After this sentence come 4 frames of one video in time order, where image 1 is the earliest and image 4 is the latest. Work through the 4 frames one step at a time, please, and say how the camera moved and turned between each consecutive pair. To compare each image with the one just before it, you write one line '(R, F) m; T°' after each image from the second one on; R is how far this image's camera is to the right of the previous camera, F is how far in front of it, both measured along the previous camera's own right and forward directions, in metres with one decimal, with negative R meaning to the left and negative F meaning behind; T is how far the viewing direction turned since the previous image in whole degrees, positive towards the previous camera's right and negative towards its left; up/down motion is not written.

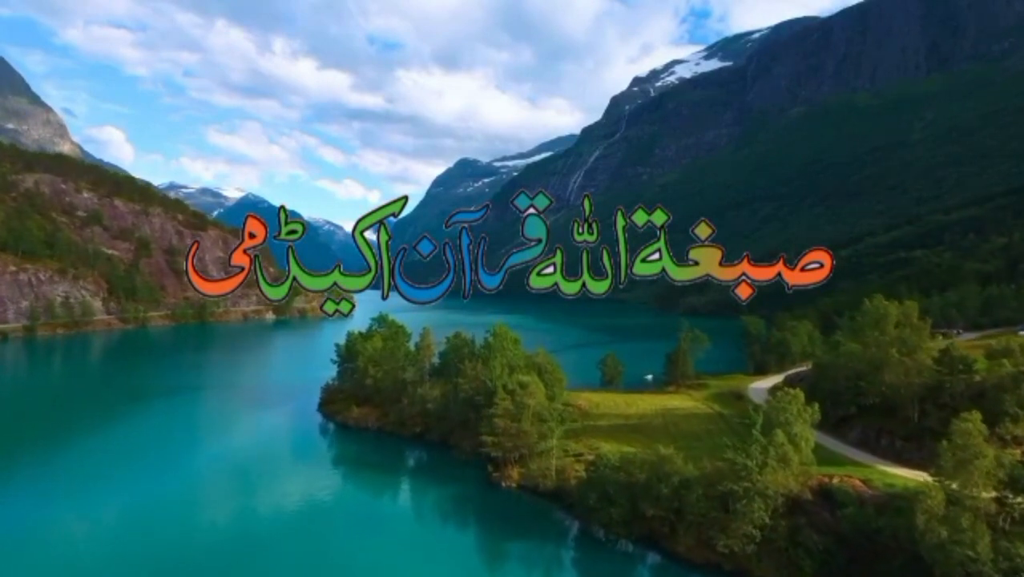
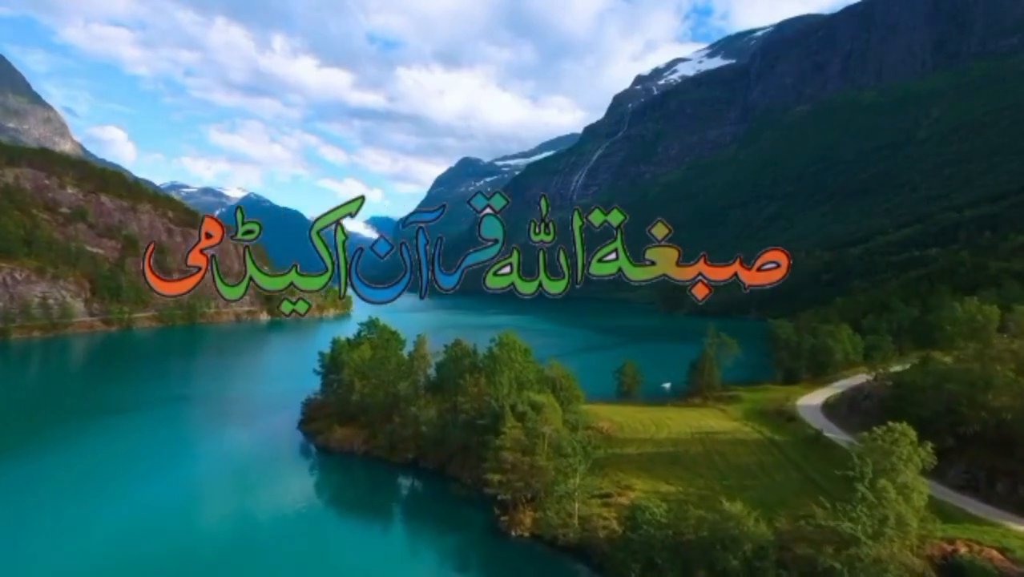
(-0.5, +9.2) m; 0°
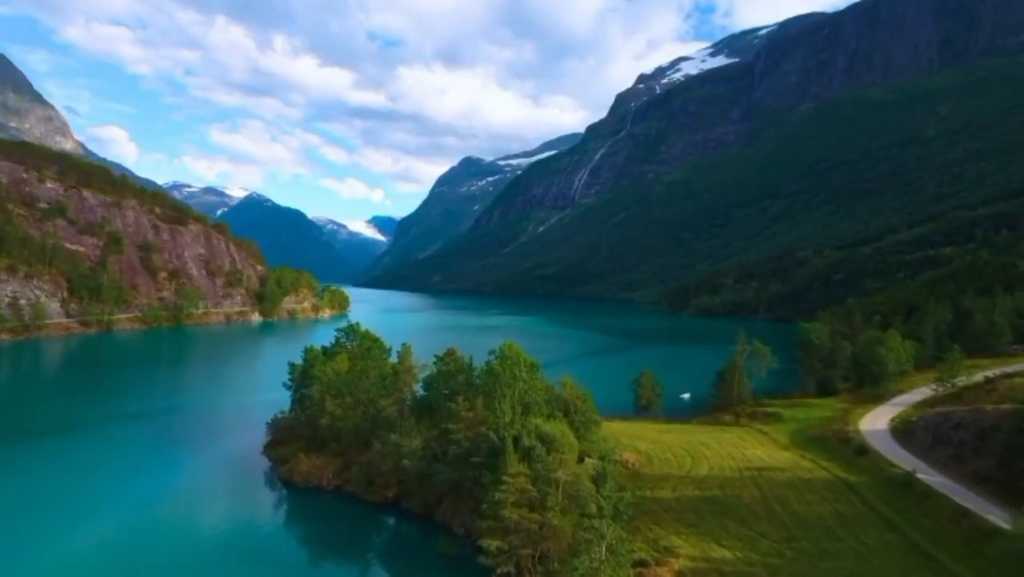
(-0.1, +9.8) m; 0°
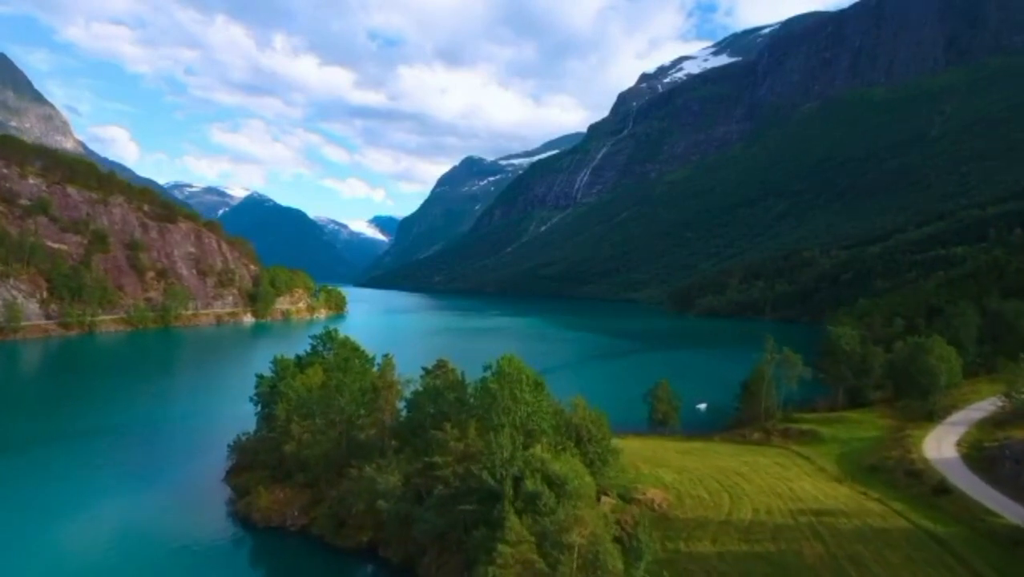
(0.0, +7.5) m; 0°
